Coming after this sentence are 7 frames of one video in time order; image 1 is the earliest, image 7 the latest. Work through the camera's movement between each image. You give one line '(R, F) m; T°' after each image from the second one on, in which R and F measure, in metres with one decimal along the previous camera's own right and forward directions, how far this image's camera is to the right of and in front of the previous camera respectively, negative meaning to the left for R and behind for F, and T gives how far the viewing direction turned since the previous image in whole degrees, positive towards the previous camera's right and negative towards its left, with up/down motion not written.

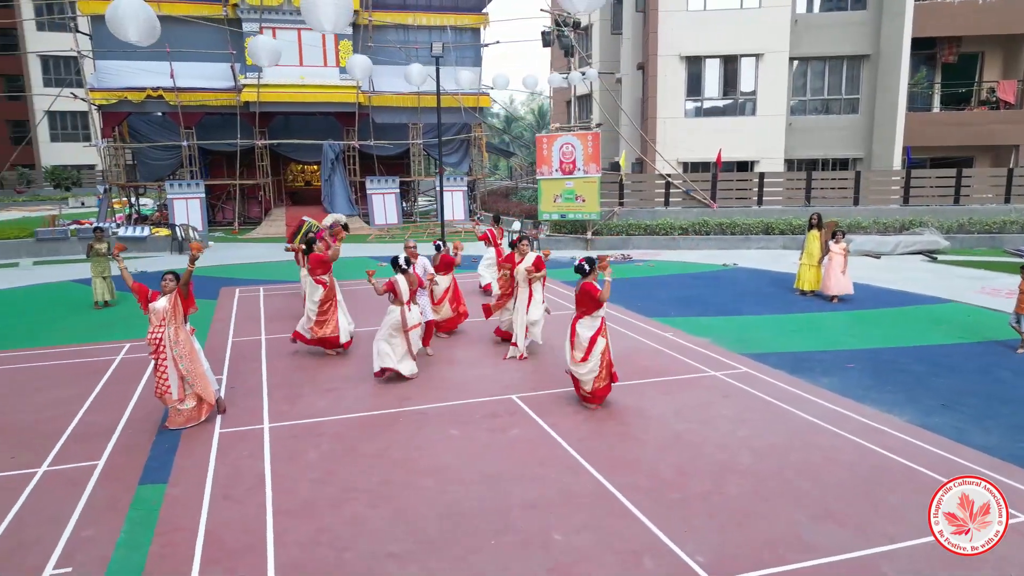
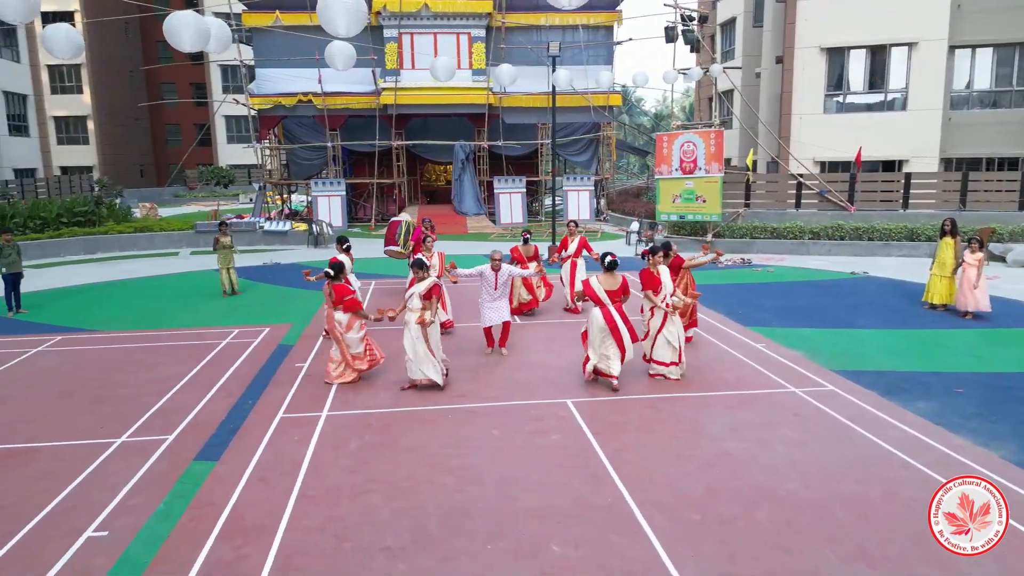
(+0.9, +0.2) m; -11°
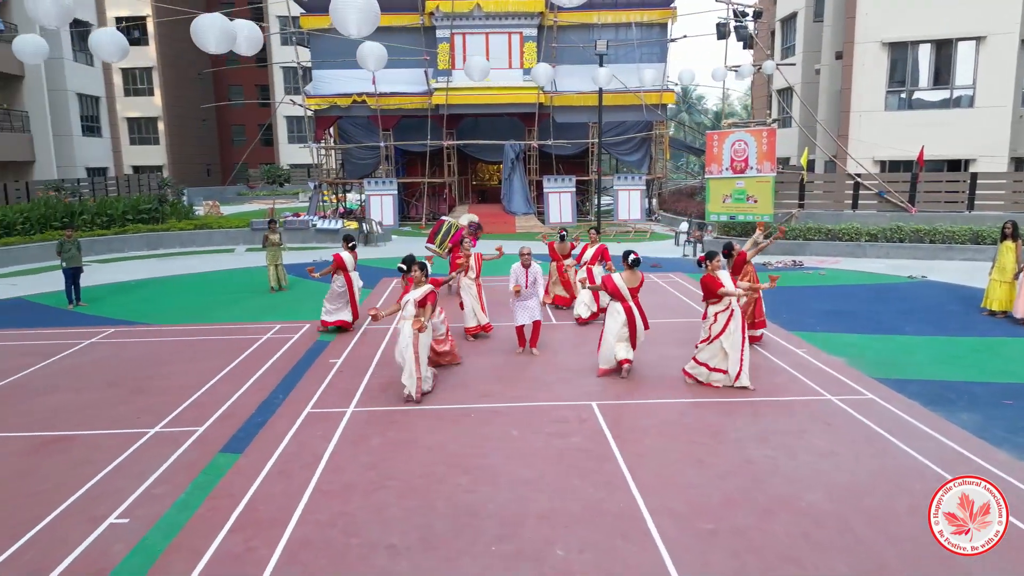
(+0.3, 0.0) m; -4°
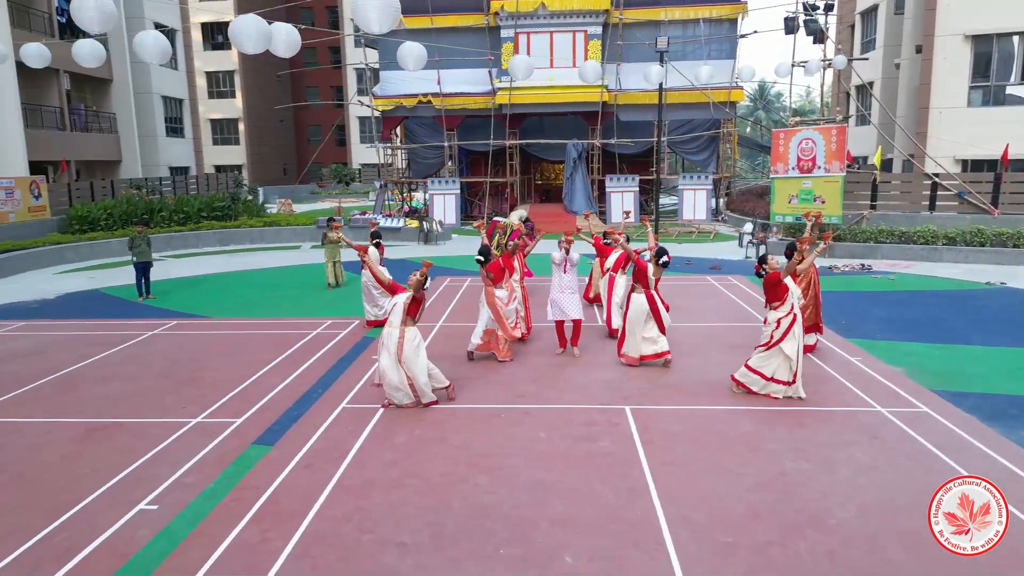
(+0.3, +0.1) m; -5°
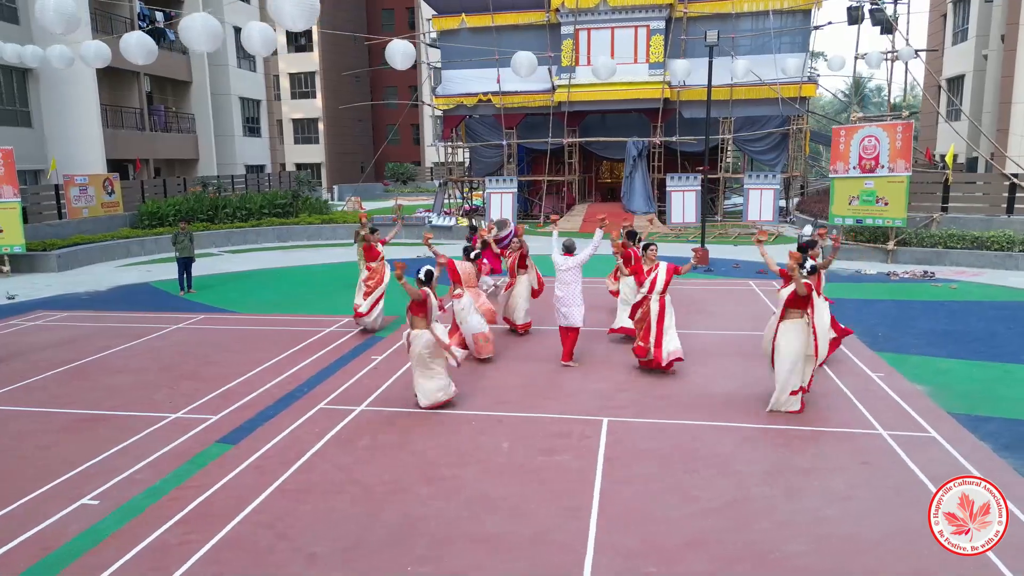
(+1.0, +0.3) m; -6°
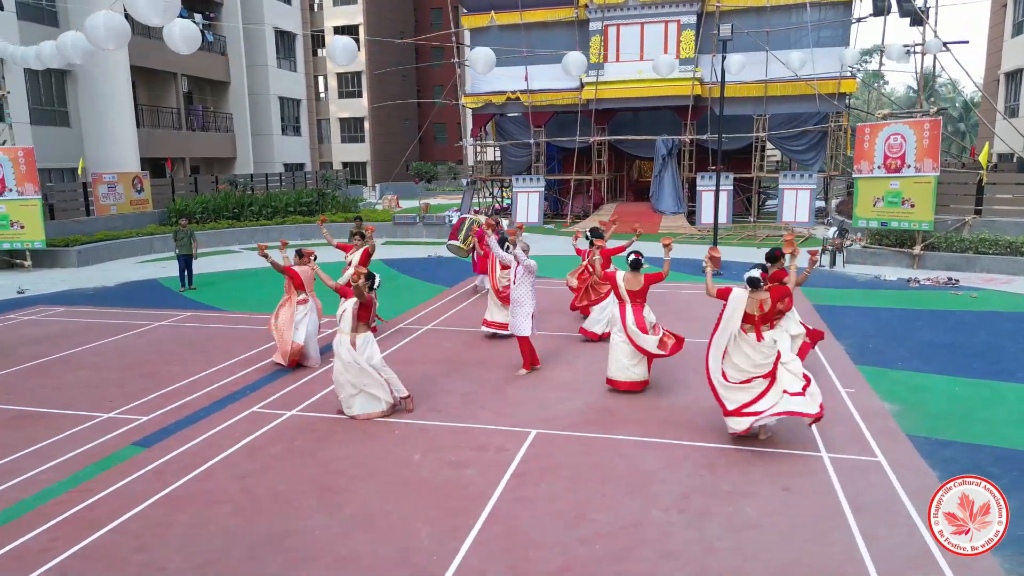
(+1.1, +0.3) m; -4°
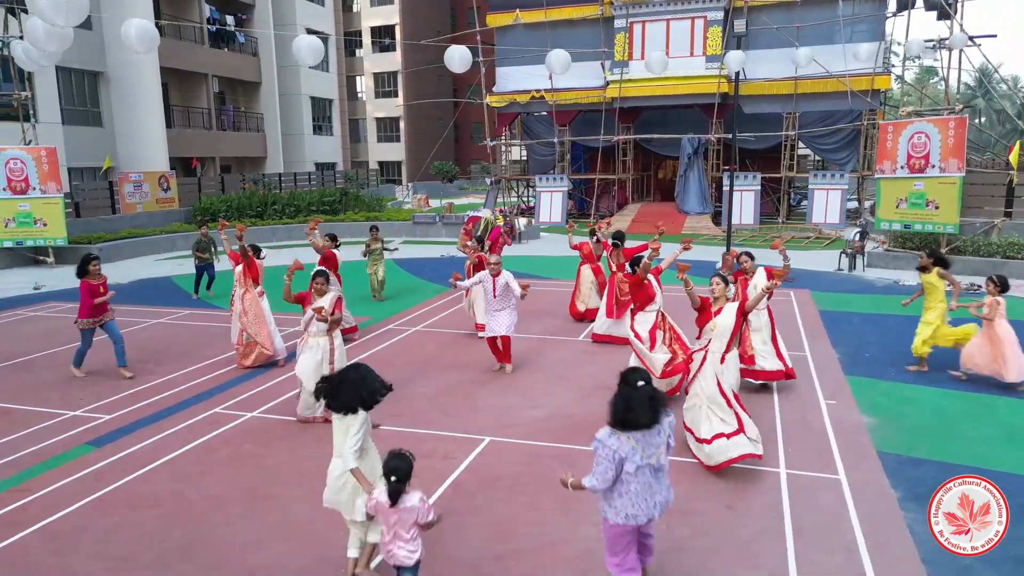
(+0.8, +0.2) m; -3°
